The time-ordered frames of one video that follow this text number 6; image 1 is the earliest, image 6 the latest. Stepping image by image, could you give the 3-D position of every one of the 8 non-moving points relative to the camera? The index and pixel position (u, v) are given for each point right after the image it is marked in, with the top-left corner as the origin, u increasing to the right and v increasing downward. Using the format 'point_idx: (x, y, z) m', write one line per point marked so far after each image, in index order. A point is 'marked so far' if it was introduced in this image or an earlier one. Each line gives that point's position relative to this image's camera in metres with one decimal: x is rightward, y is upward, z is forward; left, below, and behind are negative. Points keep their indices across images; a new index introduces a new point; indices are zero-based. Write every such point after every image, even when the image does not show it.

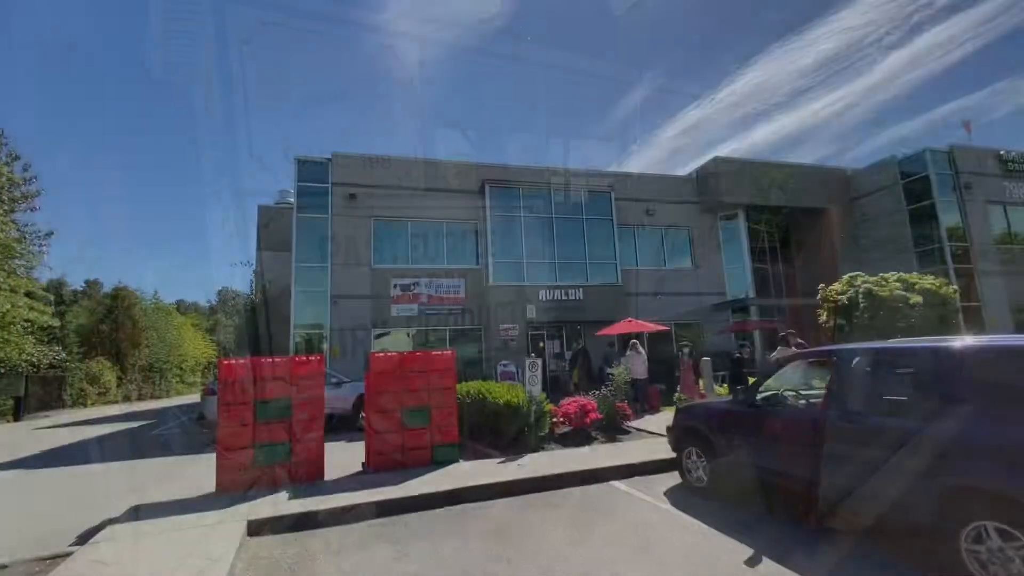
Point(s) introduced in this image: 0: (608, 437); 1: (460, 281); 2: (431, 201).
0: (+1.8, -2.8, +9.2) m
1: (-2.0, +0.3, +18.6) m
2: (-3.1, +3.4, +18.8) m
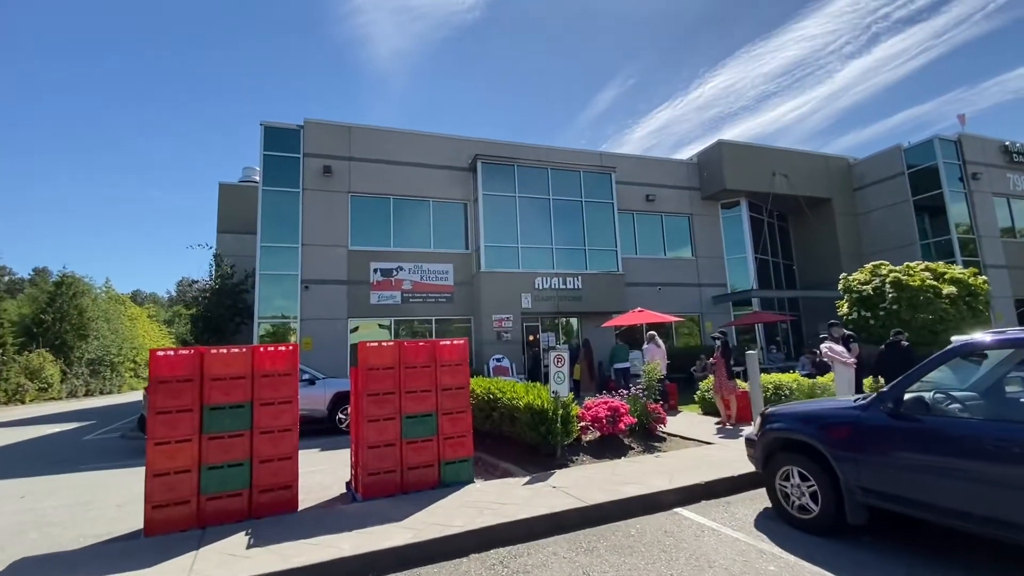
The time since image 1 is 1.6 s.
0: (+2.0, -2.4, +7.6) m
1: (-2.2, +0.8, +16.8) m
2: (-3.3, +3.9, +16.9) m
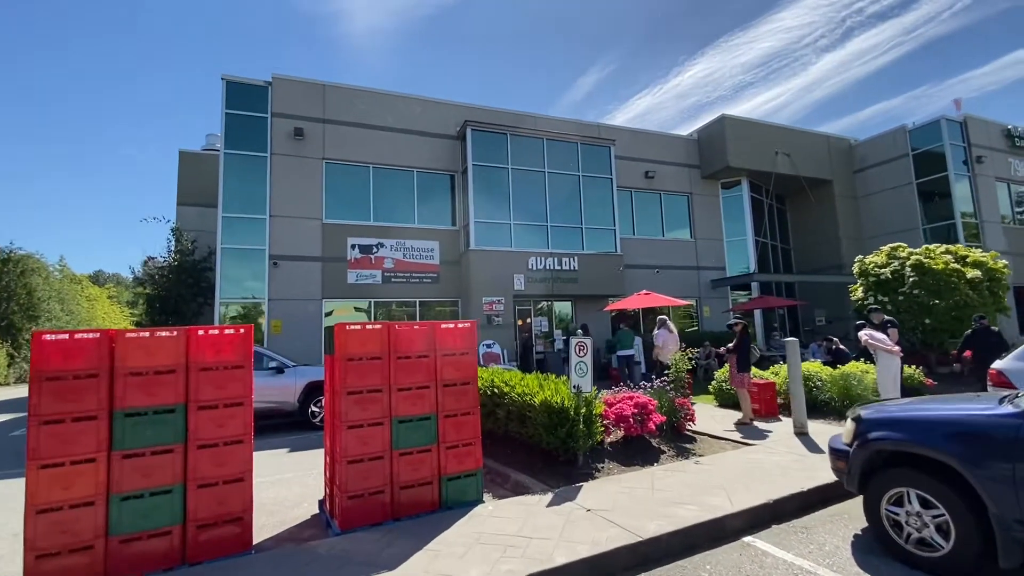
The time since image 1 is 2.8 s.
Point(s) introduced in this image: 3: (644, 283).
0: (+2.1, -2.1, +6.5) m
1: (-2.4, +1.4, +15.3) m
2: (-3.6, +4.5, +15.4) m
3: (+5.0, +0.2, +18.4) m
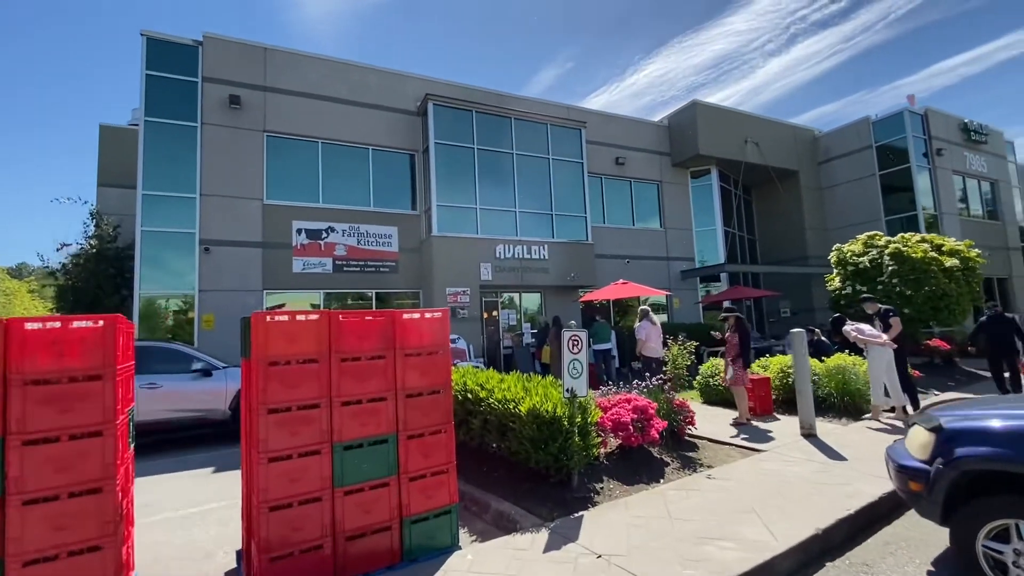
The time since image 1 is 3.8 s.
0: (+1.9, -1.9, +5.5) m
1: (-3.4, +1.7, +14.0) m
2: (-4.5, +4.8, +13.8) m
3: (+3.7, +0.5, +17.6) m
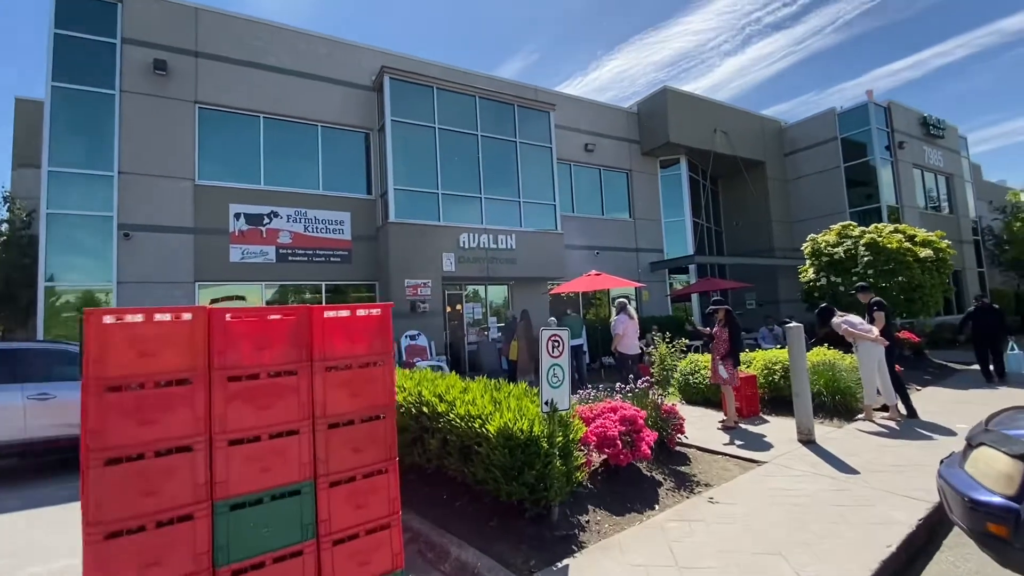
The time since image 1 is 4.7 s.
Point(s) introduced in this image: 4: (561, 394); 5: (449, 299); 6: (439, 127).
0: (+1.6, -1.8, +4.8) m
1: (-4.4, +1.9, +12.7) m
2: (-5.5, +5.0, +12.5) m
3: (+2.5, +0.8, +16.9) m
4: (+0.4, -0.8, +3.8) m
5: (-1.7, -0.3, +13.5) m
6: (-2.0, +4.4, +13.5) m
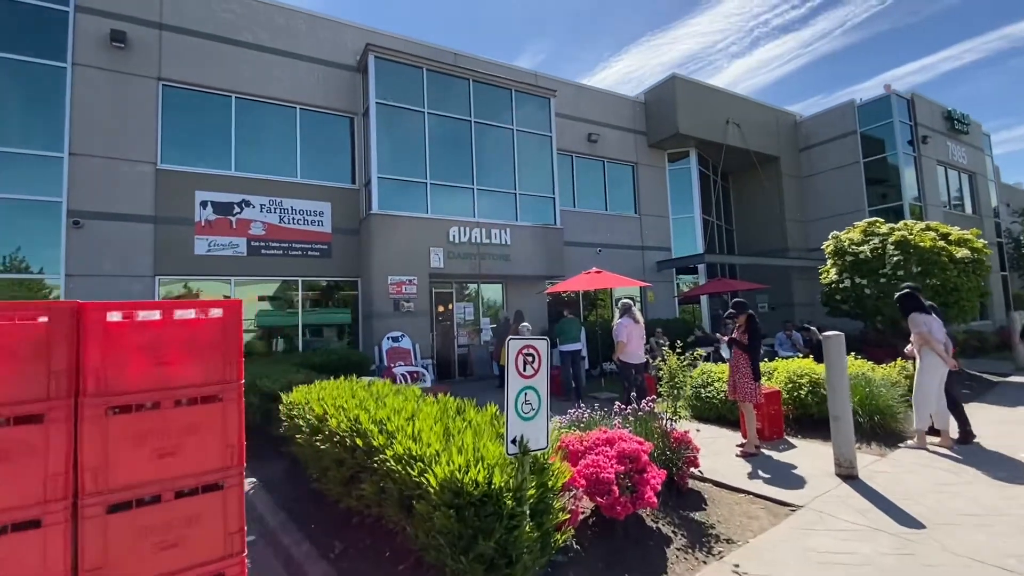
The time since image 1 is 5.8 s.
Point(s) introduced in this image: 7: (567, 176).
0: (+1.3, -1.8, +3.7) m
1: (-4.5, +2.0, +11.7) m
2: (-5.6, +5.1, +11.5) m
3: (+2.4, +0.8, +15.9) m
4: (+0.1, -0.8, +2.8) m
5: (-1.9, -0.2, +12.4) m
6: (-2.1, +4.5, +12.5) m
7: (+1.8, +3.6, +16.0) m
